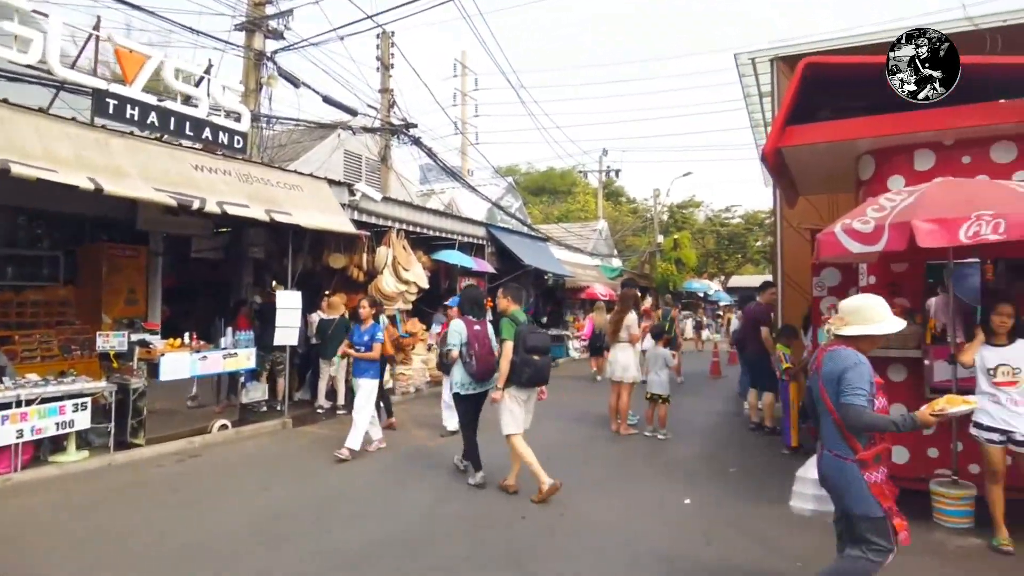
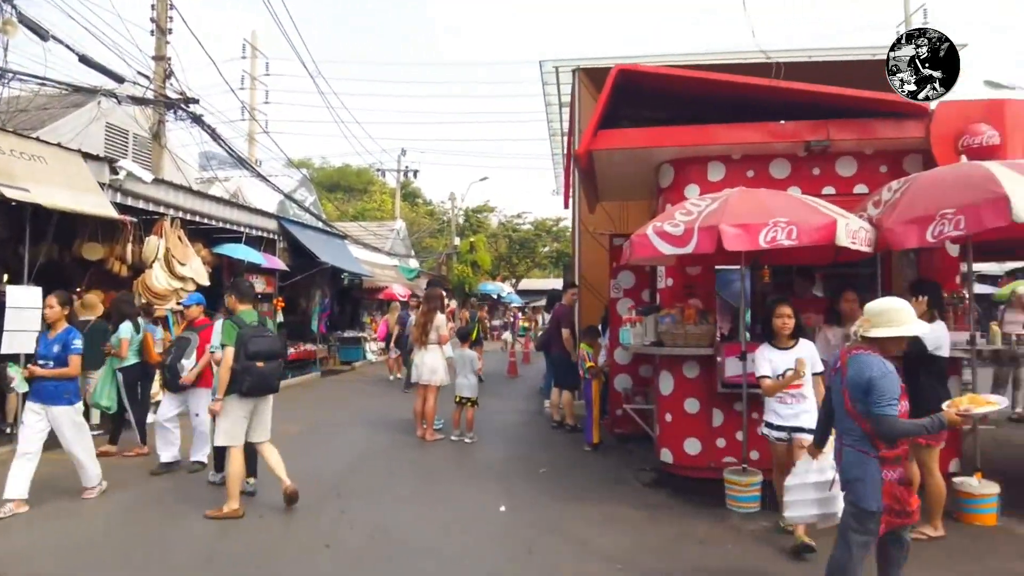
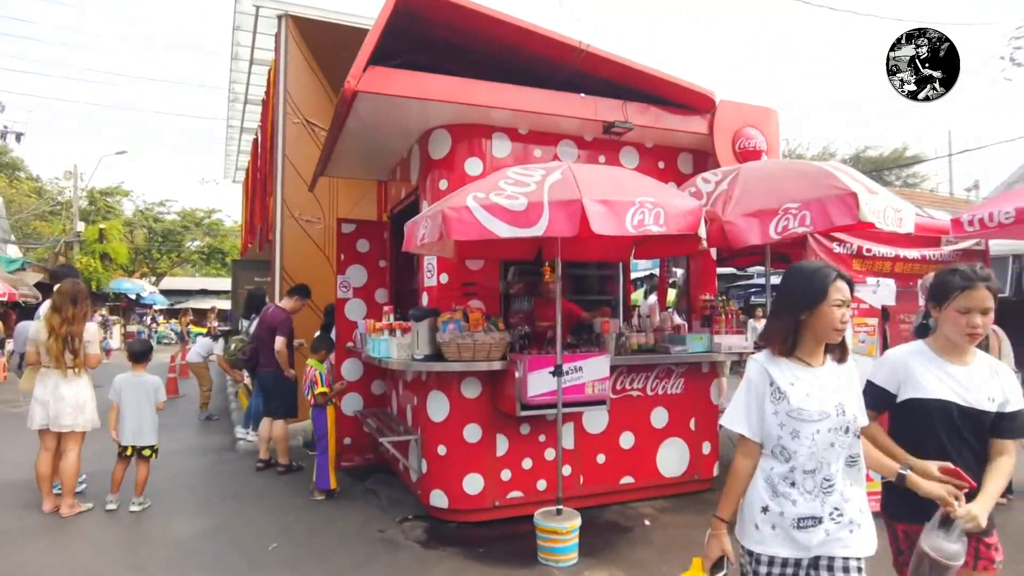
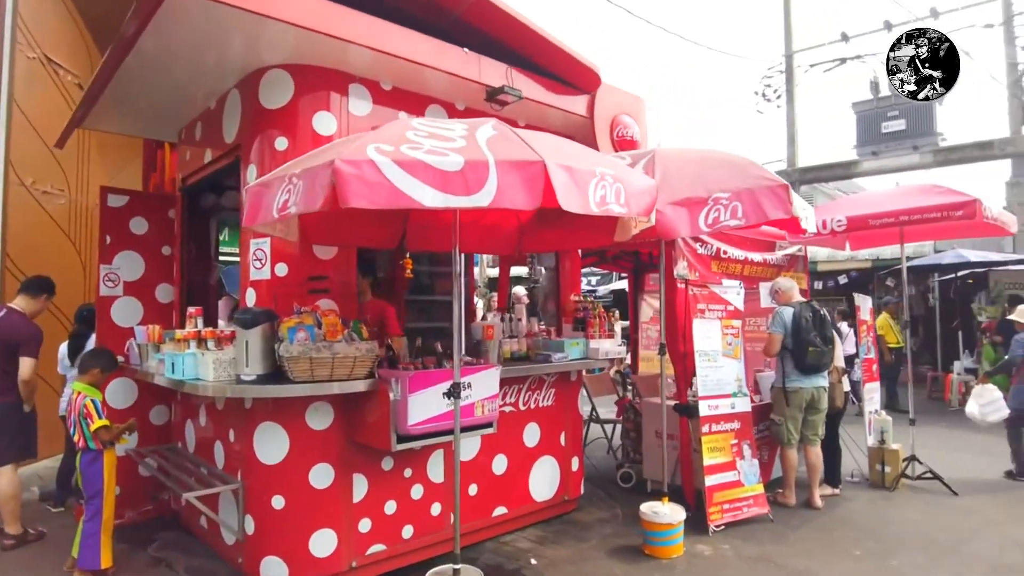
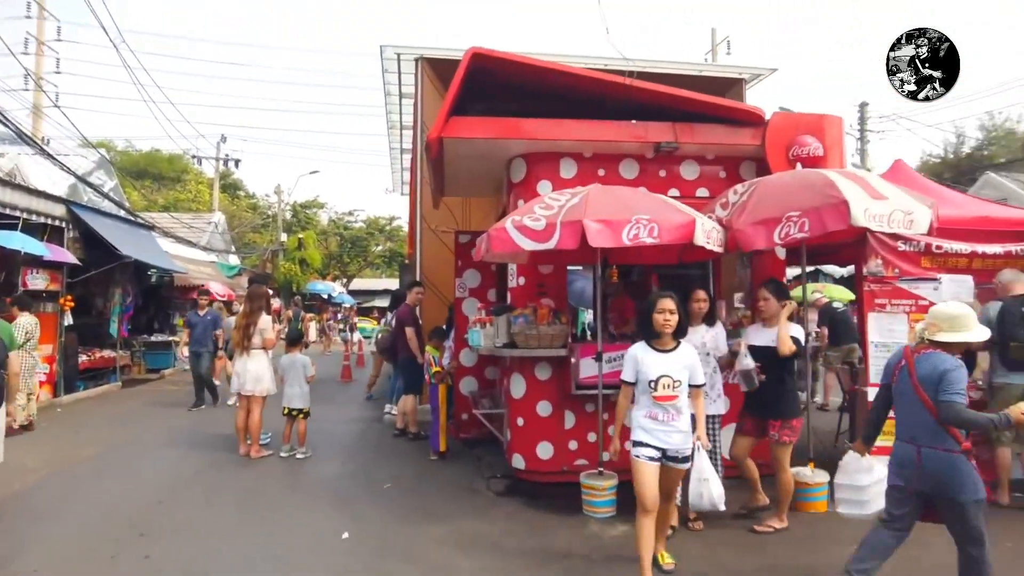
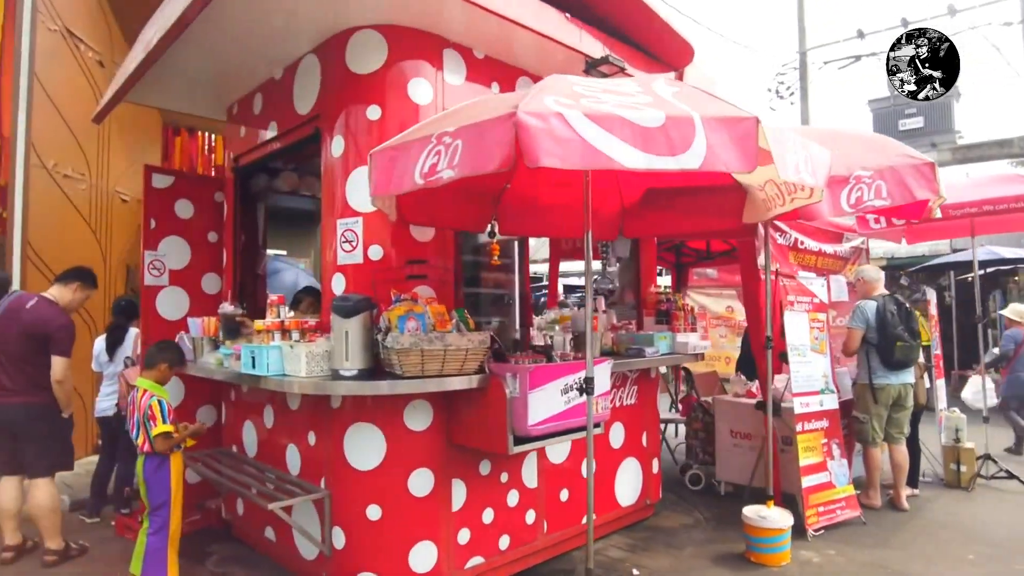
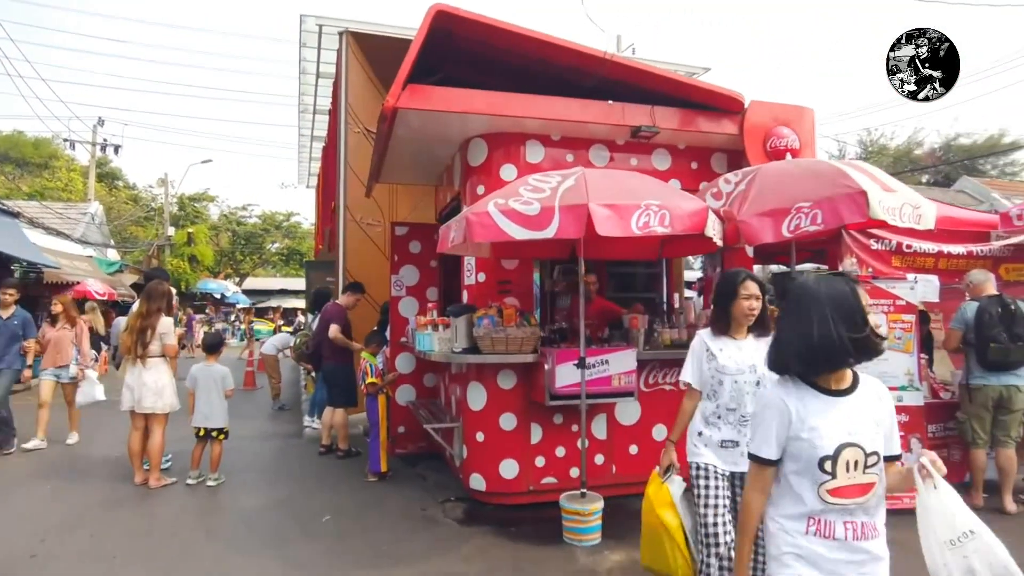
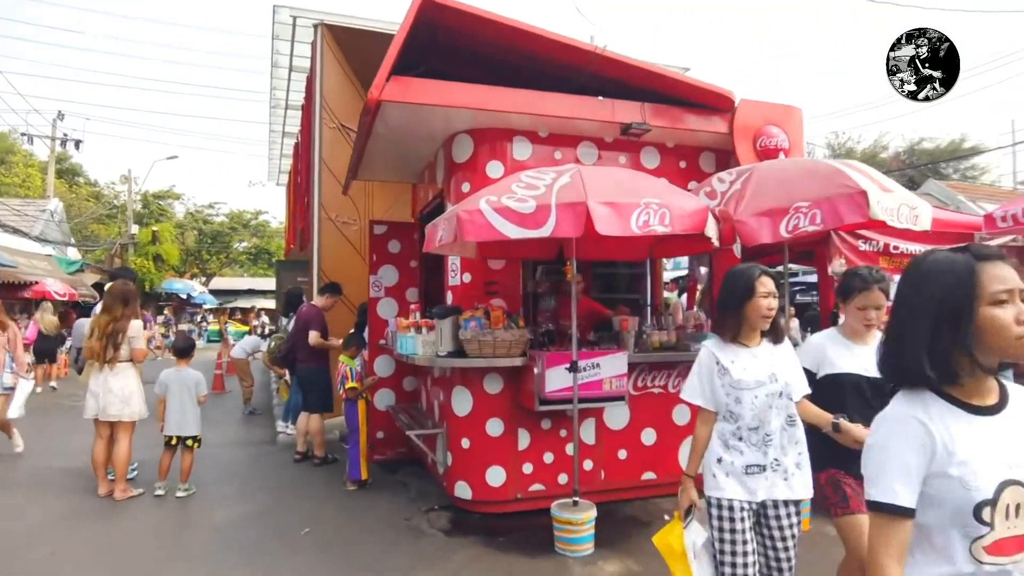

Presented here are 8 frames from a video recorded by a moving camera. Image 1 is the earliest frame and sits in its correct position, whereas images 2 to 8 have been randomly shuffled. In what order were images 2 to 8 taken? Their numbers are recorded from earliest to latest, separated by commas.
2, 5, 7, 8, 3, 4, 6
